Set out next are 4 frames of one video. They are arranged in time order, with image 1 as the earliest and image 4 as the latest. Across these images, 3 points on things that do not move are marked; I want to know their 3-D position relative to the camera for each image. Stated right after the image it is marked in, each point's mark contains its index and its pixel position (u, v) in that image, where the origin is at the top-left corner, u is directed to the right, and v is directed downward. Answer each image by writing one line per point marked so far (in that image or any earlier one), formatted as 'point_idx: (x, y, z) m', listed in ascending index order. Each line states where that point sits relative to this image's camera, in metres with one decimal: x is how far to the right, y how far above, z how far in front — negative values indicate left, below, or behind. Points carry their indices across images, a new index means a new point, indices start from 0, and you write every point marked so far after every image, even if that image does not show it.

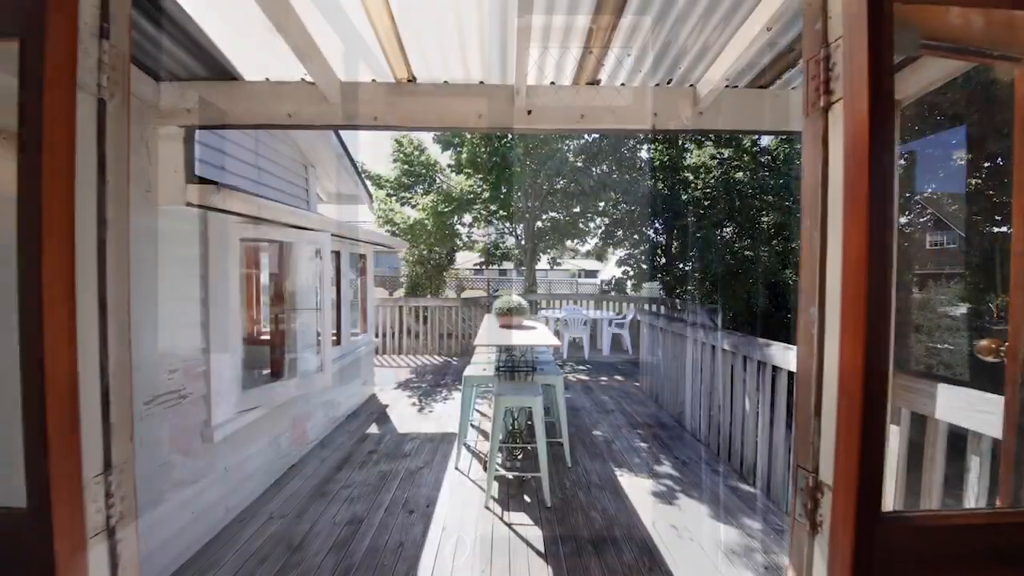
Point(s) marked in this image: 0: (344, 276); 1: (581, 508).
0: (-2.3, +0.1, +4.4) m
1: (+0.6, -1.8, +2.7) m
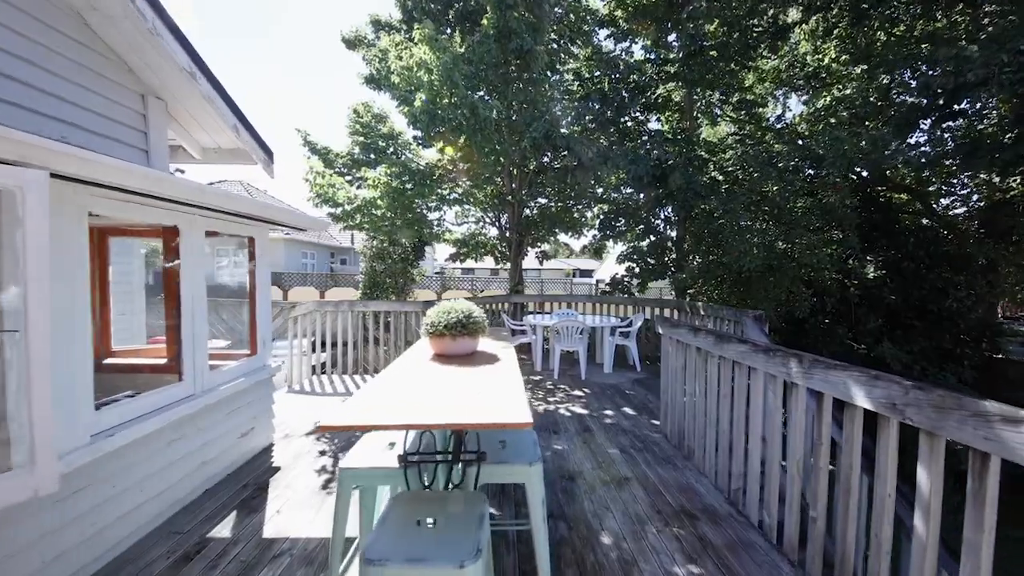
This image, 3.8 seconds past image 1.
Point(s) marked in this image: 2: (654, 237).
0: (-2.6, +0.2, +2.8) m
1: (+0.2, -1.8, +1.1) m
2: (+3.1, +1.2, +7.3) m
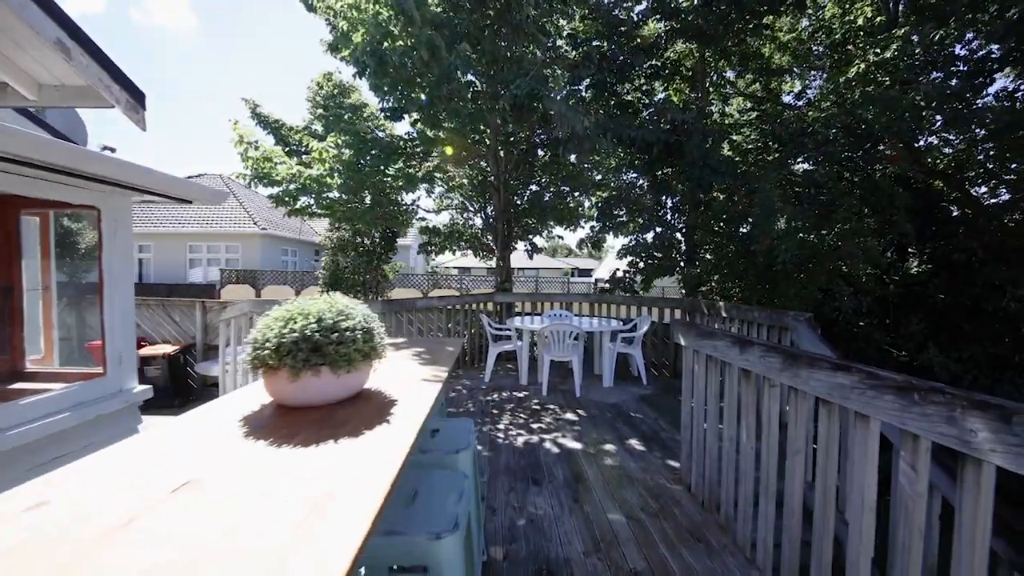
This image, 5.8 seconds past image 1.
0: (-2.9, +0.2, +1.8) m
1: (-0.1, -1.7, 0.0) m
2: (+2.8, +1.2, +6.3) m
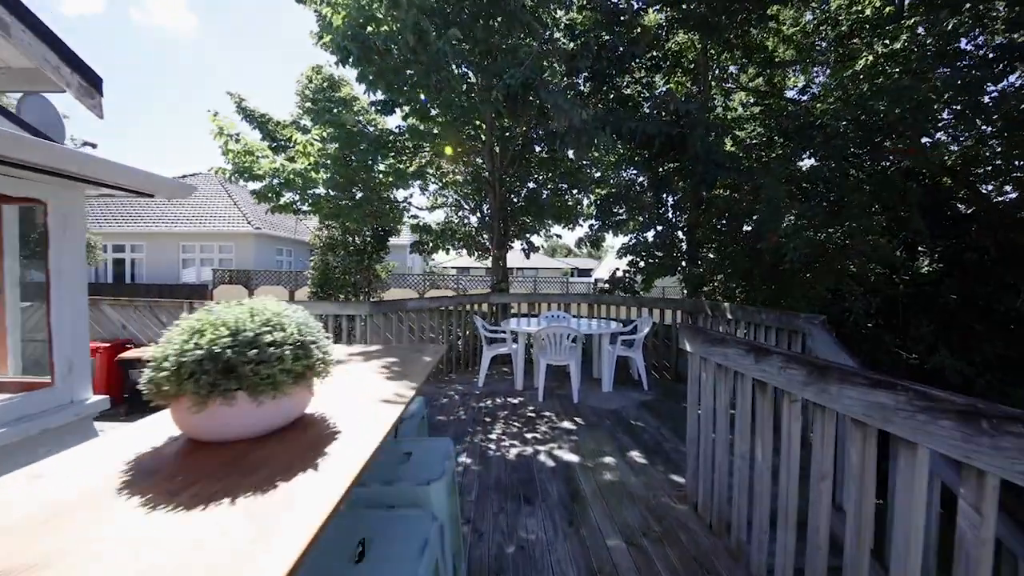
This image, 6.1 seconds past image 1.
0: (-3.0, +0.2, +1.5) m
1: (-0.1, -1.7, -0.2) m
2: (+2.7, +1.2, +6.0) m
